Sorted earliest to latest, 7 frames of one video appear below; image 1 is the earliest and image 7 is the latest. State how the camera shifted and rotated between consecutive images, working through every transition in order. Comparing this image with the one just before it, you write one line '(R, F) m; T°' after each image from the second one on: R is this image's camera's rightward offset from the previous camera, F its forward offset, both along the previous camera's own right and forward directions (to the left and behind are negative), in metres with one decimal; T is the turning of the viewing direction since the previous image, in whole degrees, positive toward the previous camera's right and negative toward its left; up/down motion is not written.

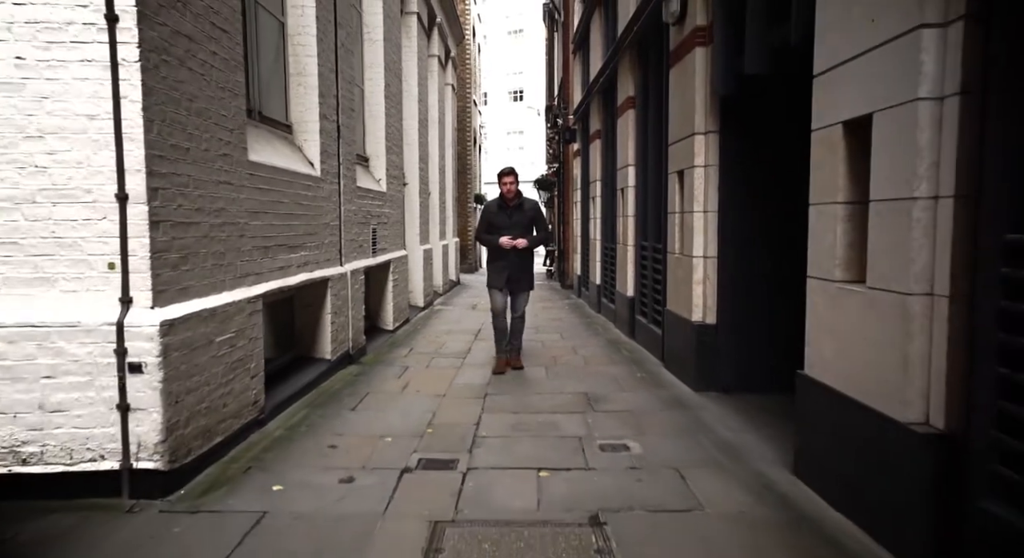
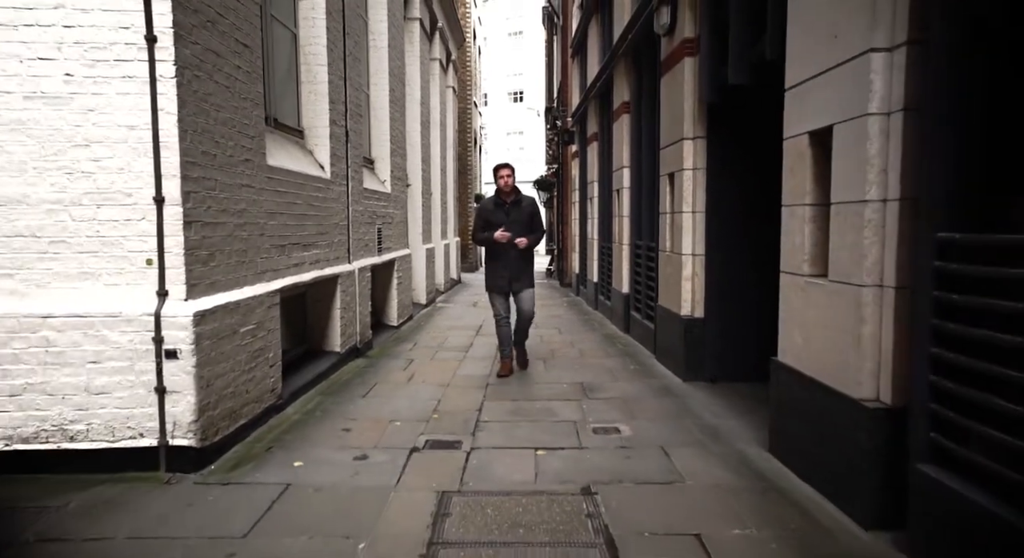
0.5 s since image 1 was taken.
(0.0, -0.4) m; 0°
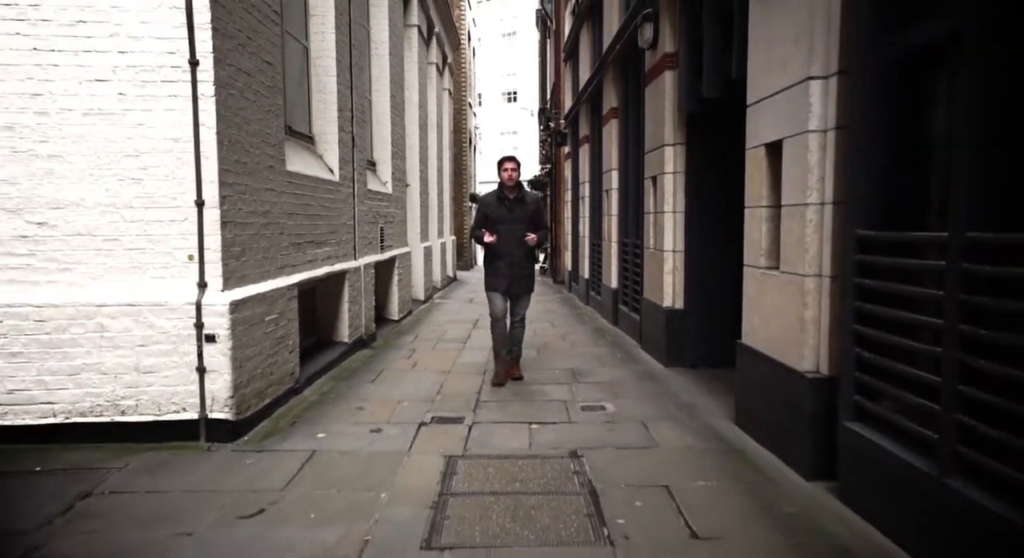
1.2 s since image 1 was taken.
(0.0, -0.6) m; +1°
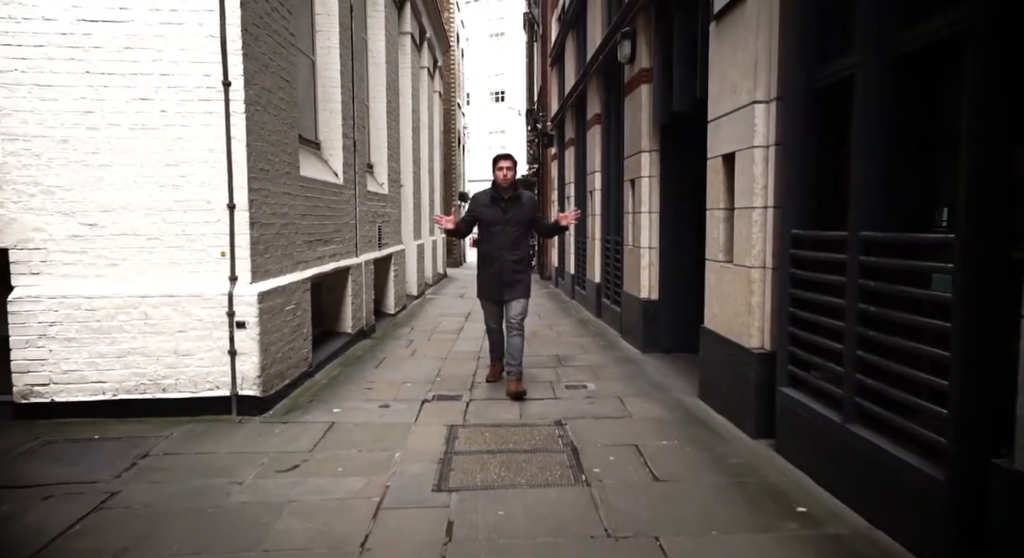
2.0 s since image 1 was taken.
(0.0, -0.7) m; +1°
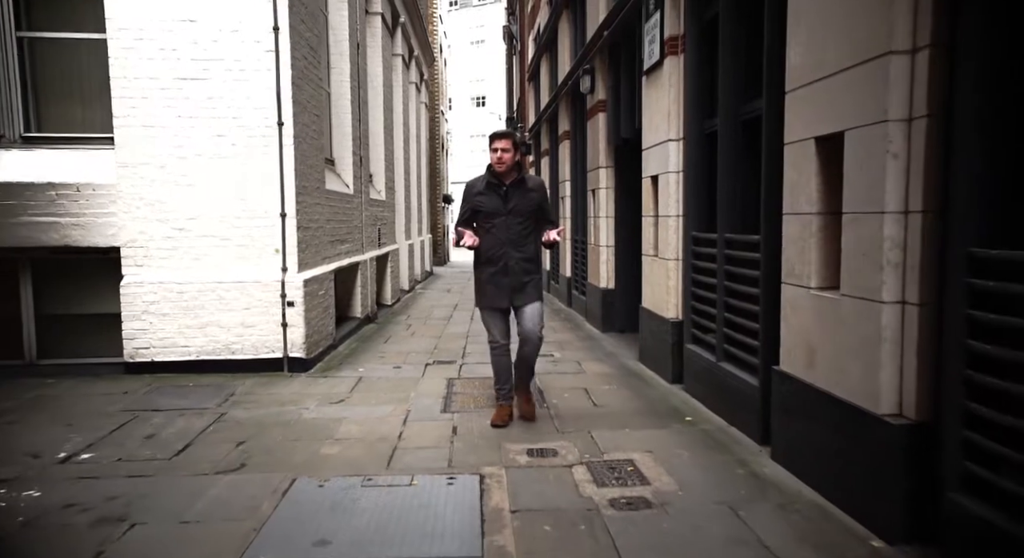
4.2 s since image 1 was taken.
(0.0, -1.7) m; +2°
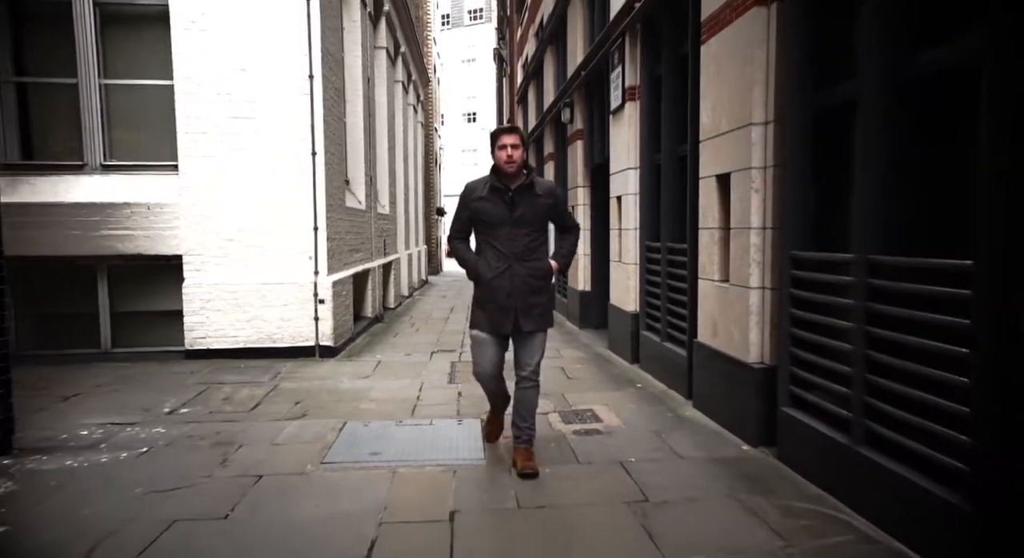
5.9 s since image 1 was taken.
(0.0, -1.5) m; +1°
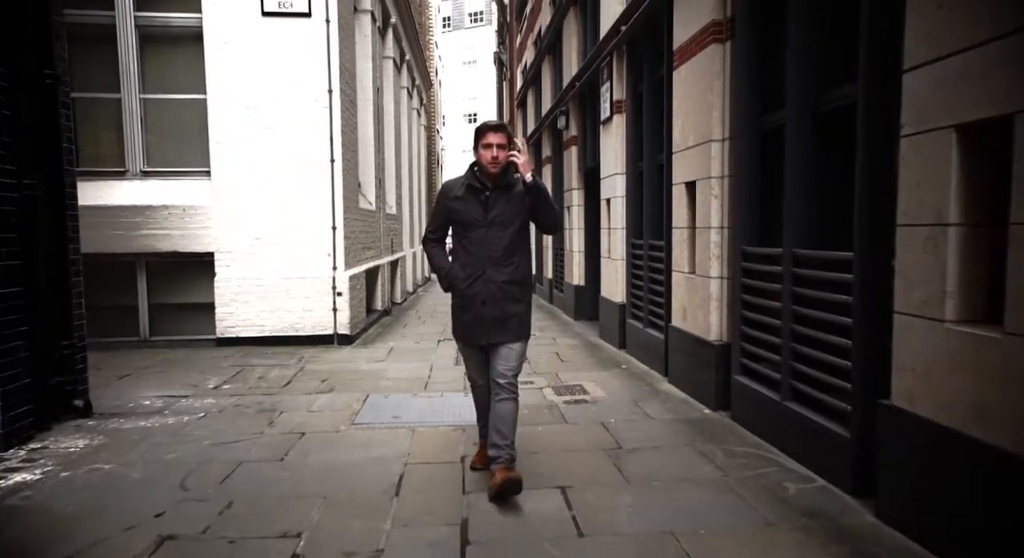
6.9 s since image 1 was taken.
(0.0, -0.8) m; 0°
